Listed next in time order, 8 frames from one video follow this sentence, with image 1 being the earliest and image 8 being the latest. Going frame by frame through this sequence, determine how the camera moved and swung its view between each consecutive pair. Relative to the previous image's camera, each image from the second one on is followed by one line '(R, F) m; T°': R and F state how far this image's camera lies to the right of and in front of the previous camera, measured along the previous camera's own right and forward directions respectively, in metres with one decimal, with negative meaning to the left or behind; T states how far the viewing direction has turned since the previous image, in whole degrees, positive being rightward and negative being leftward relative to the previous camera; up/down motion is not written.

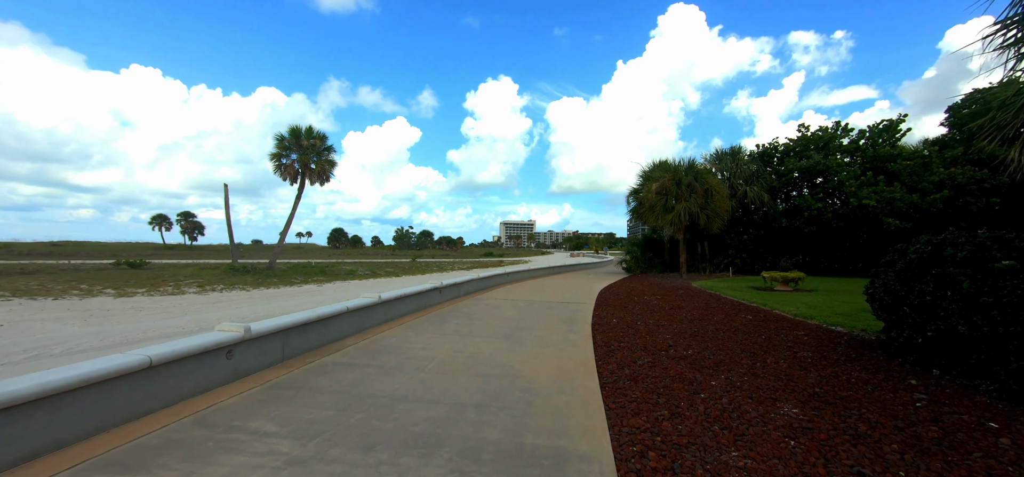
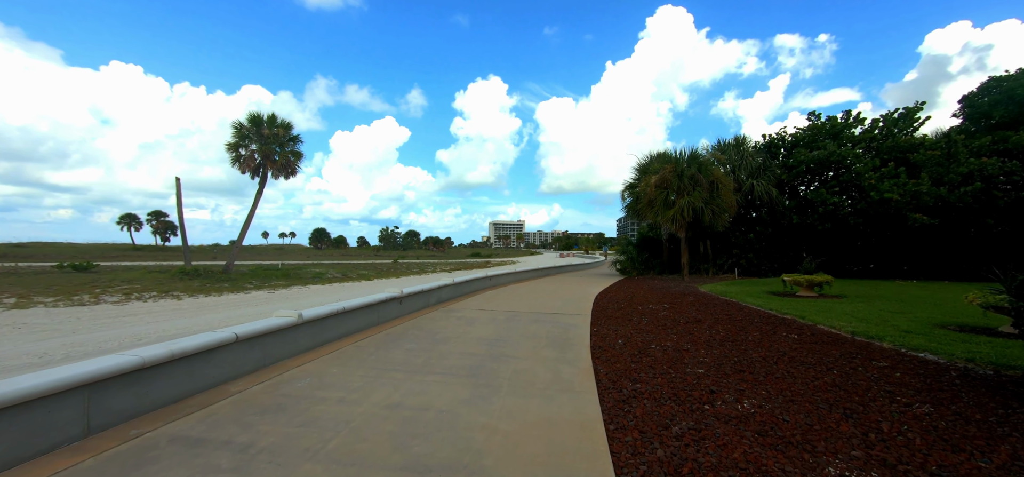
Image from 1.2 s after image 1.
(+0.2, +1.9) m; +1°
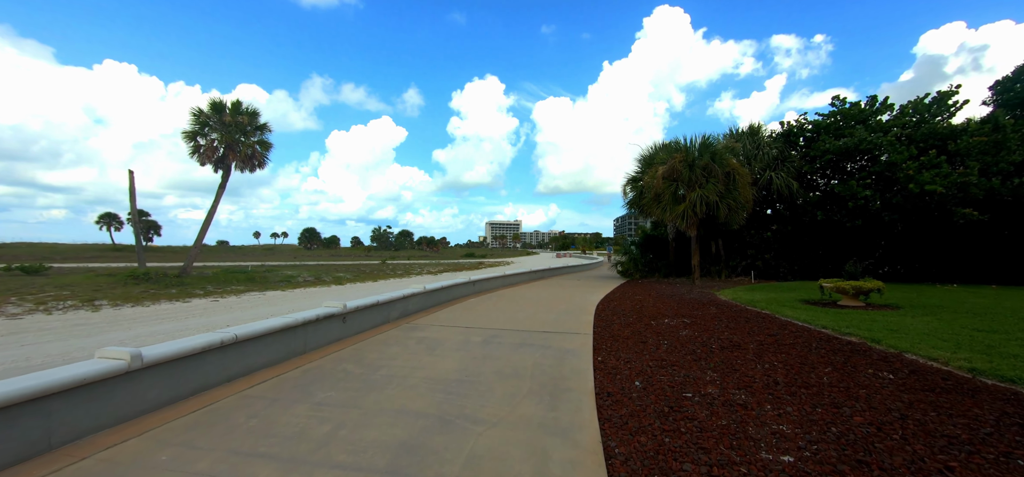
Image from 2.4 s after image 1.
(+0.3, +1.8) m; 0°
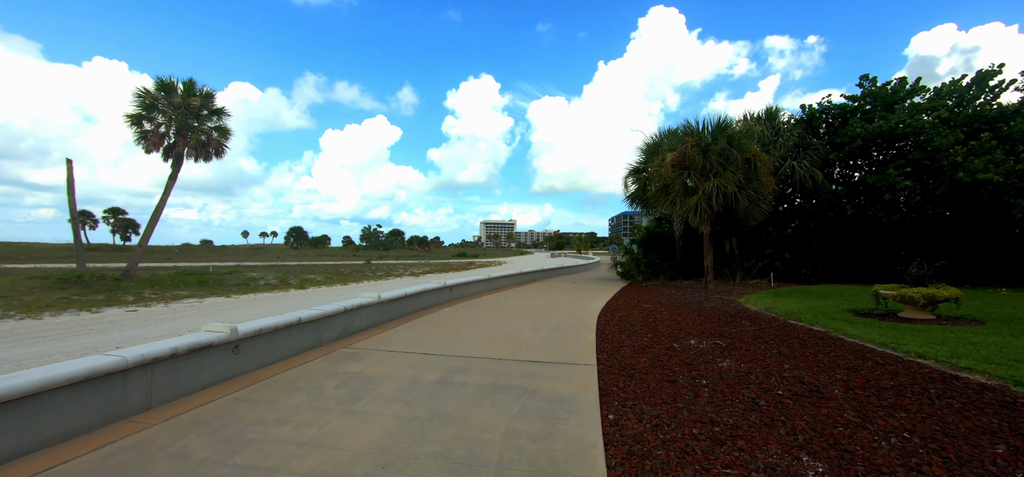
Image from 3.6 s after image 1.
(+0.3, +1.8) m; +1°
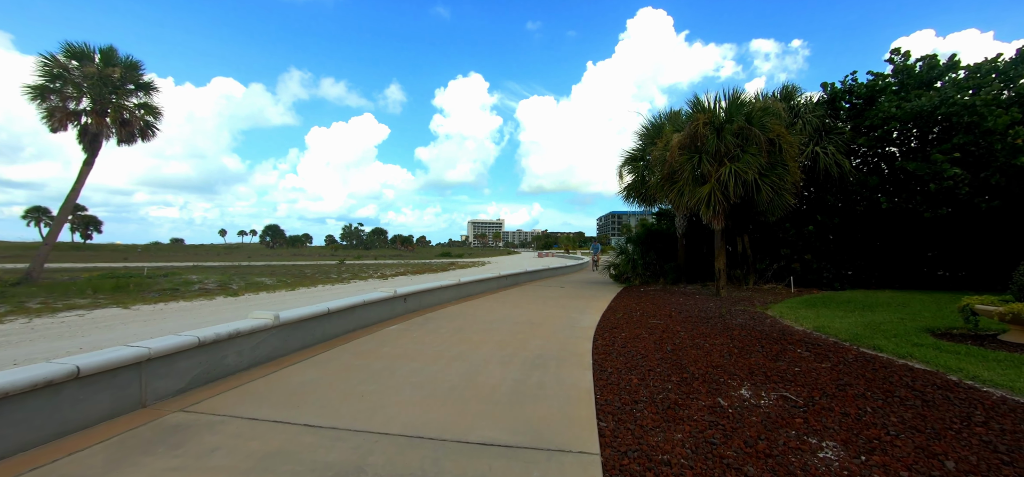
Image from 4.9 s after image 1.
(+0.3, +2.0) m; +2°
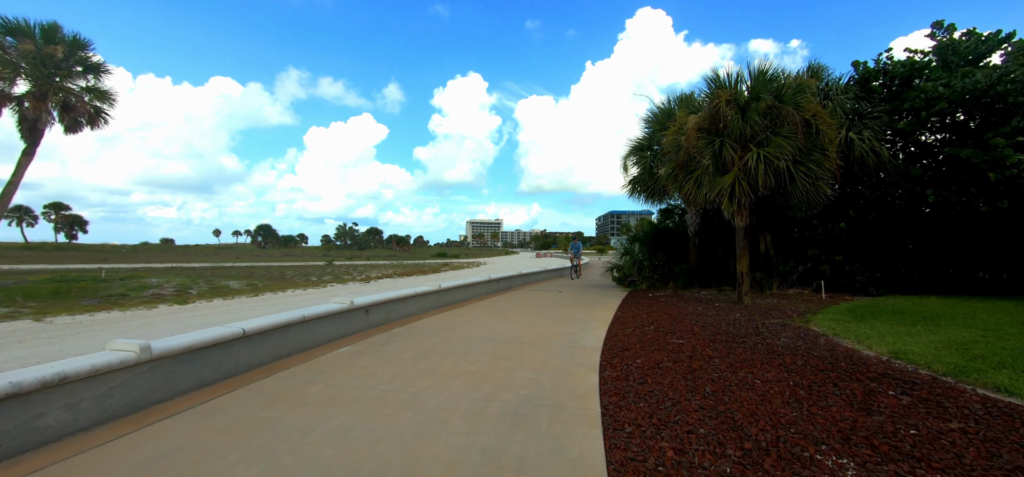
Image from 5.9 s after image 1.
(+0.2, +1.4) m; 0°
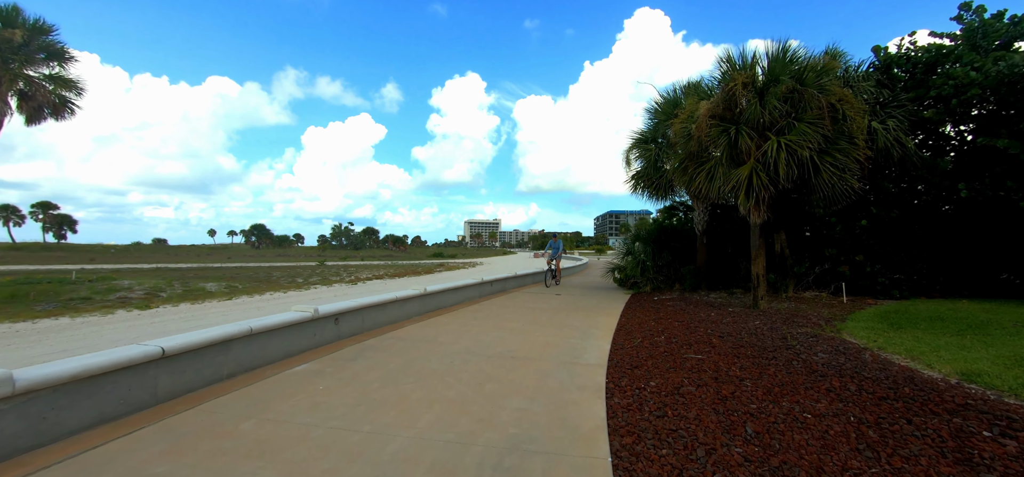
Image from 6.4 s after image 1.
(+0.1, +0.8) m; 0°
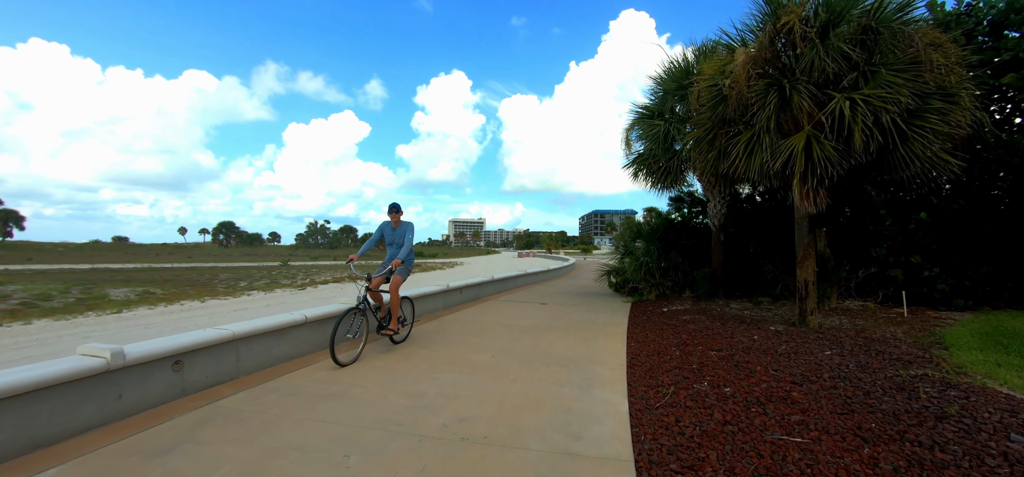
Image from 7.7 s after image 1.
(+0.2, +2.1) m; +2°
